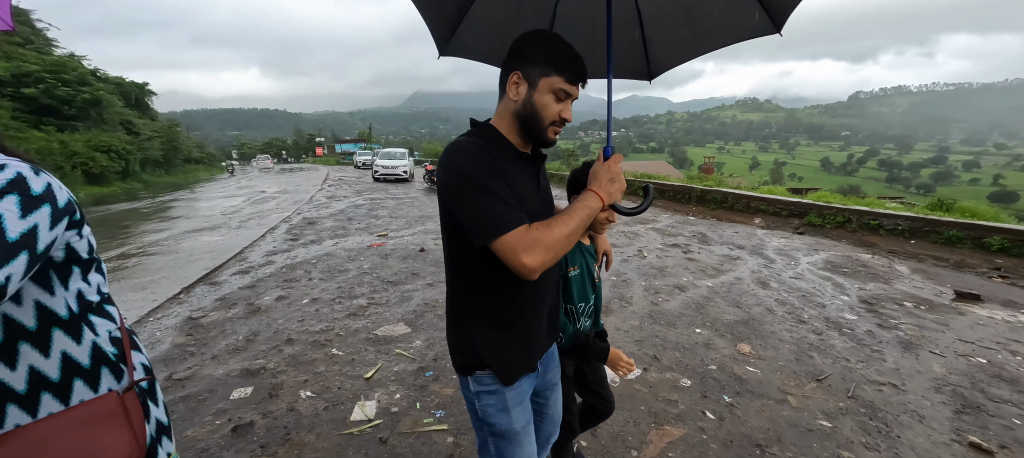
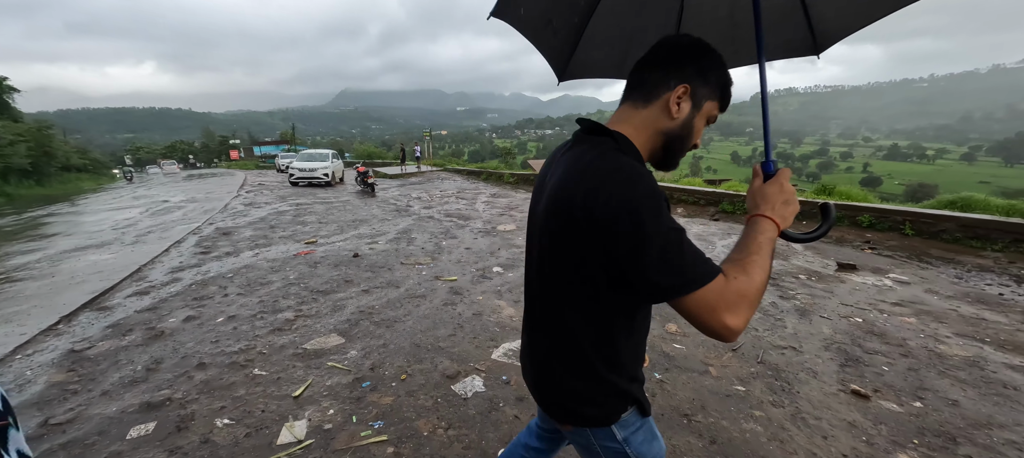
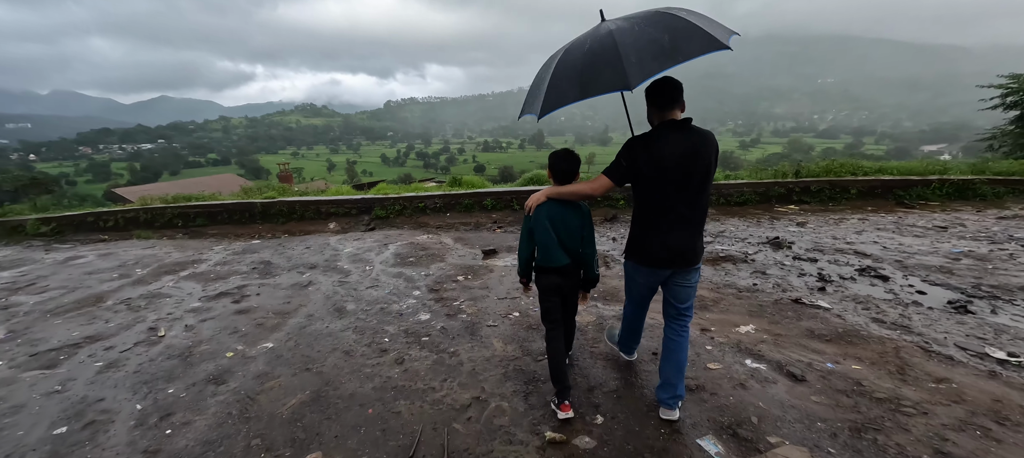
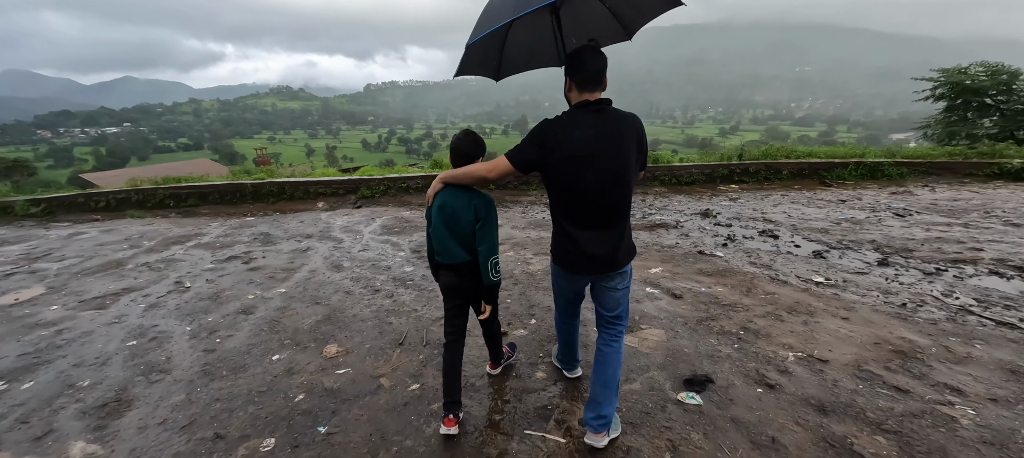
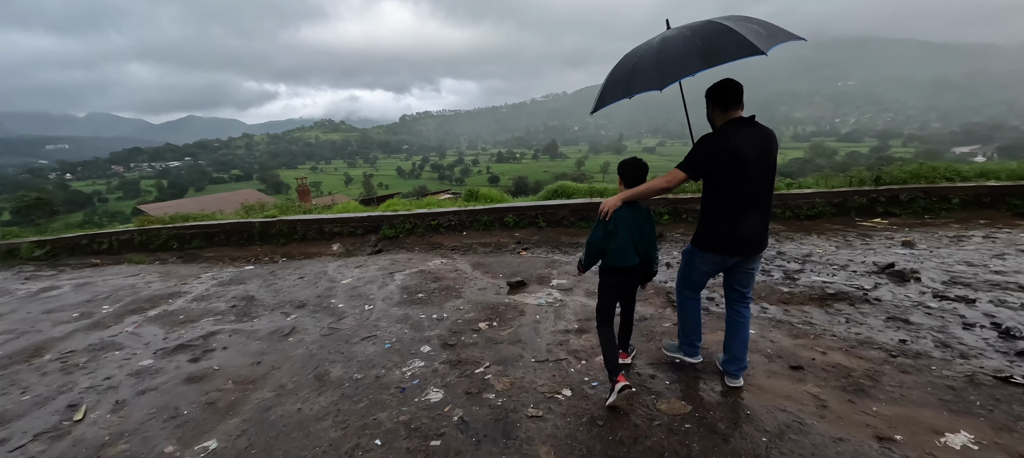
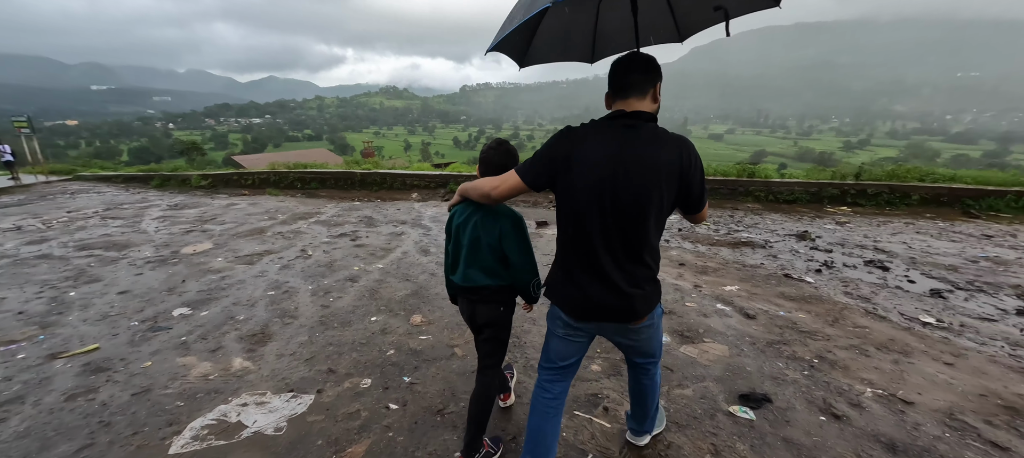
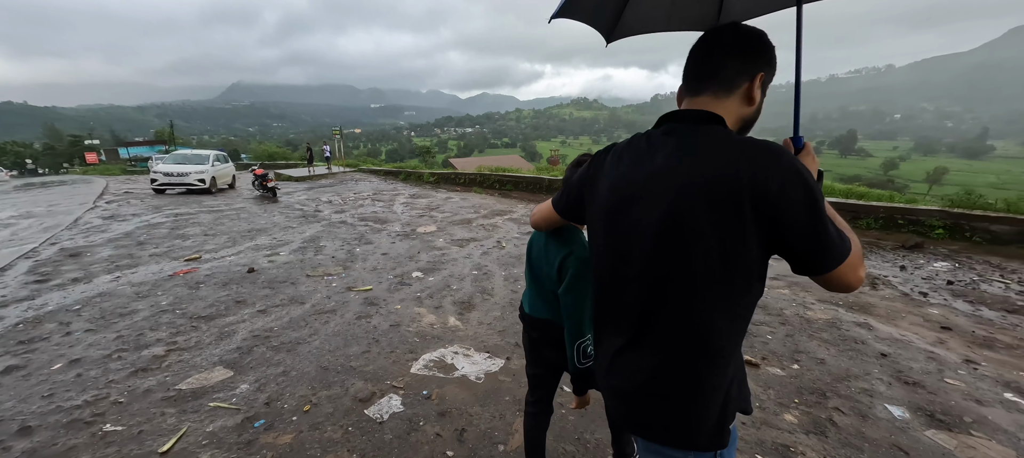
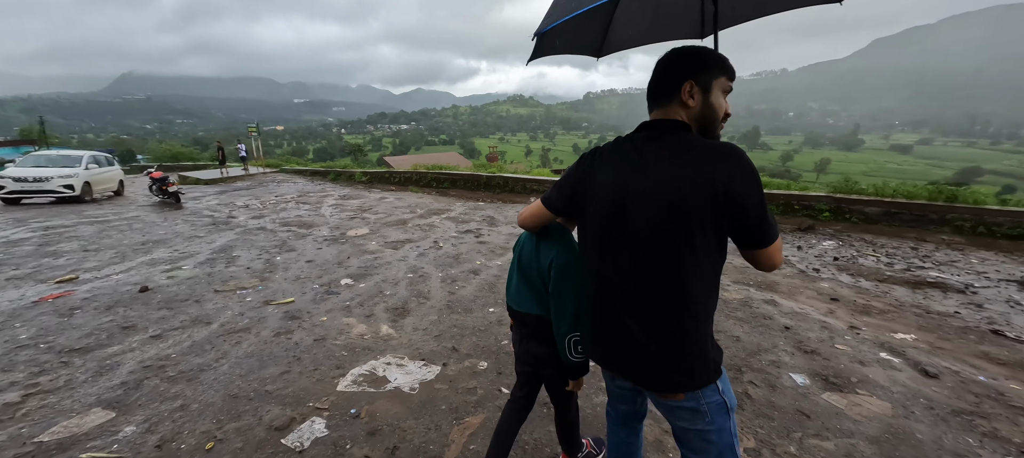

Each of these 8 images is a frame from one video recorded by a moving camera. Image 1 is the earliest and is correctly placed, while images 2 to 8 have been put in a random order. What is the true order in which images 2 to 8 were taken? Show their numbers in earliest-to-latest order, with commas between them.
2, 7, 8, 6, 4, 3, 5
